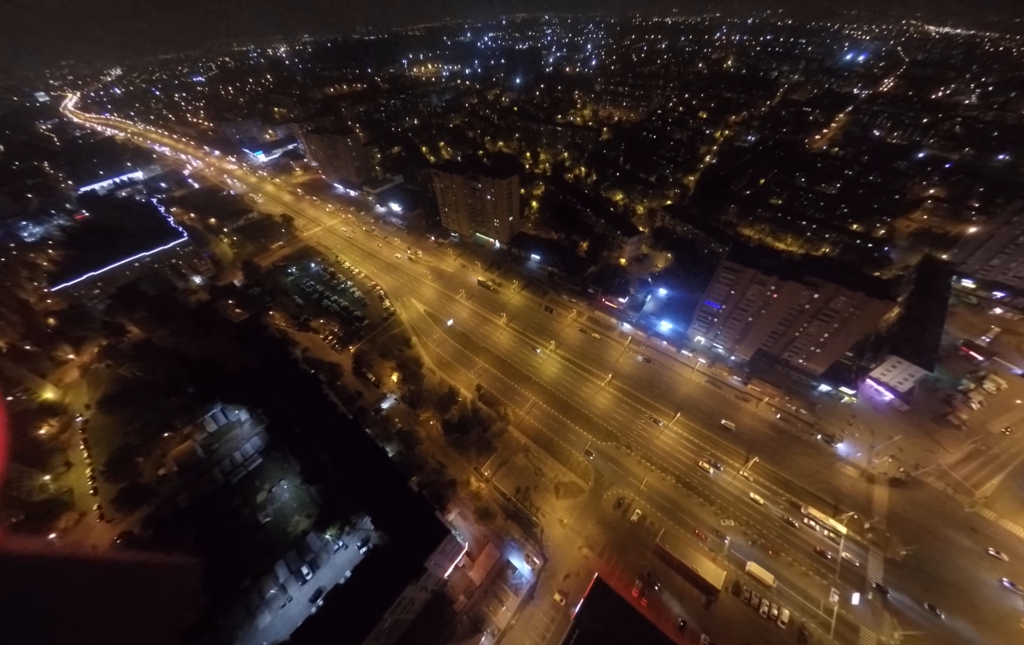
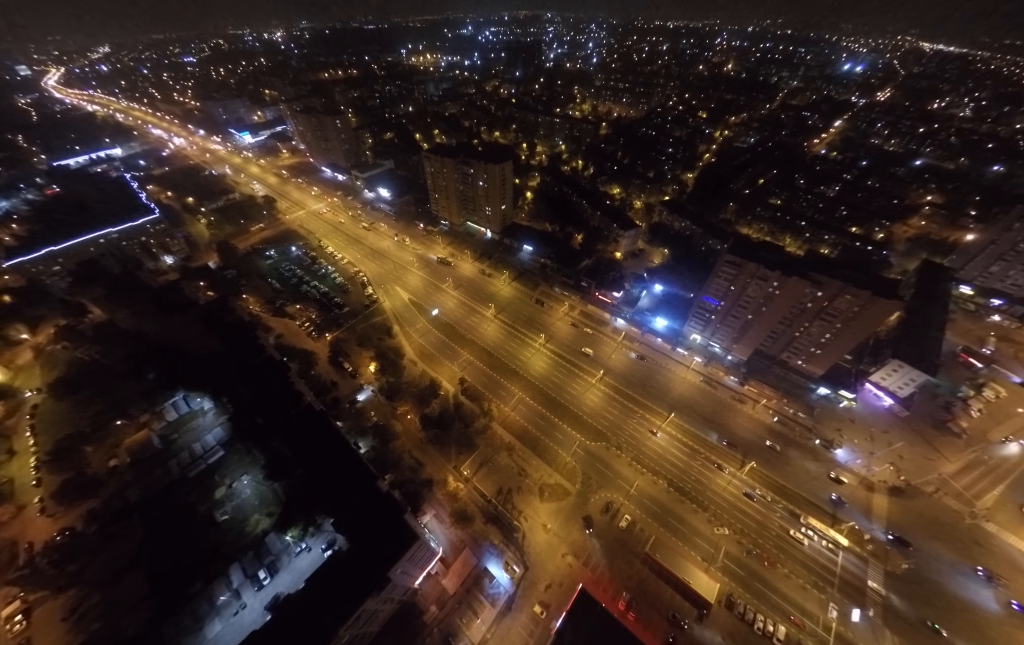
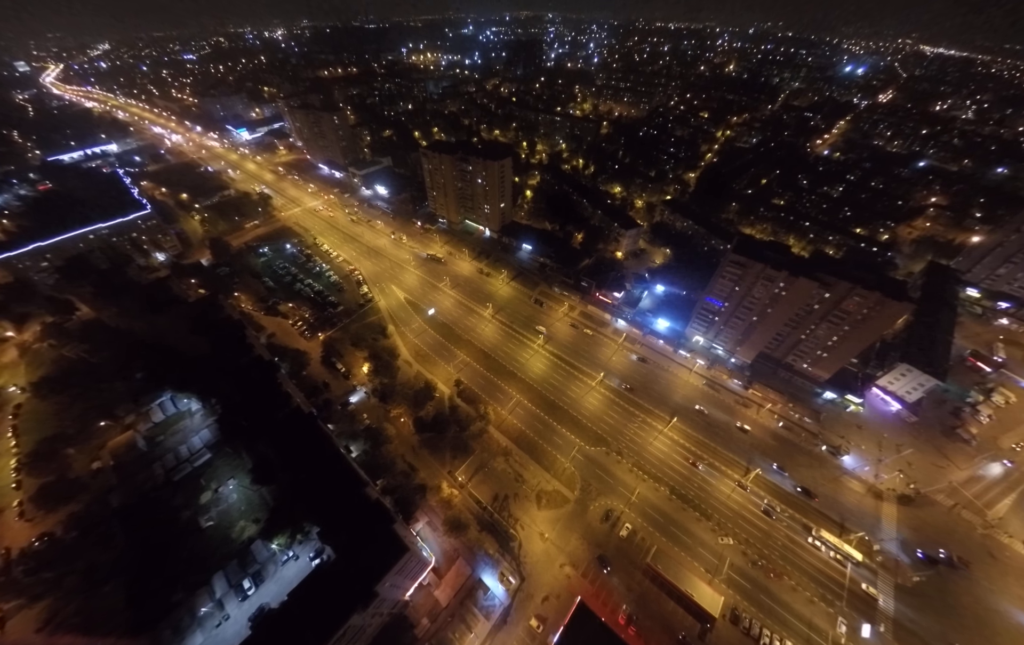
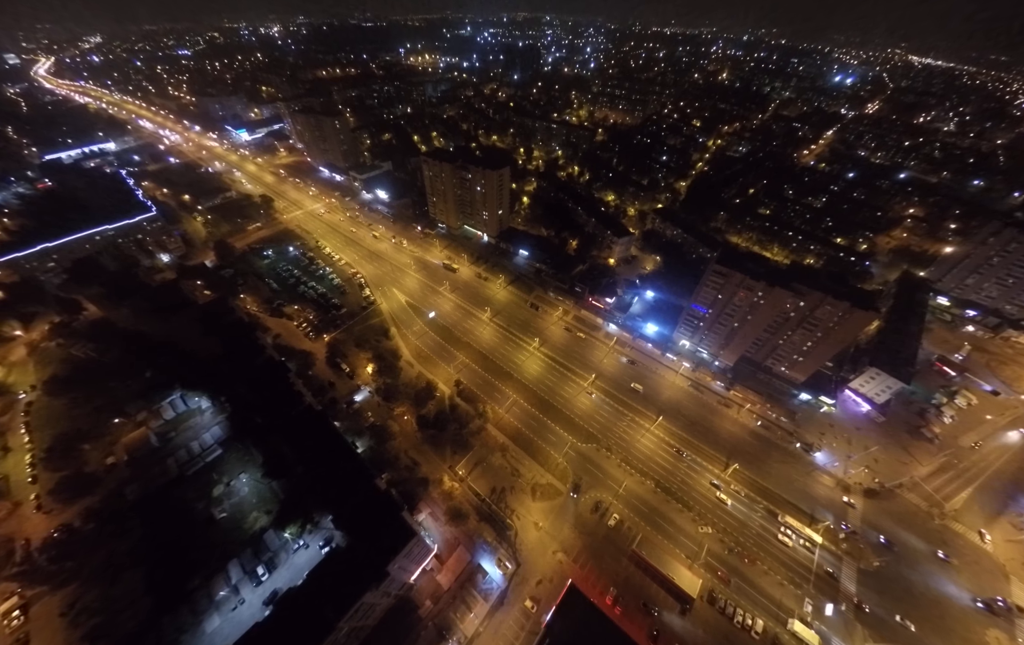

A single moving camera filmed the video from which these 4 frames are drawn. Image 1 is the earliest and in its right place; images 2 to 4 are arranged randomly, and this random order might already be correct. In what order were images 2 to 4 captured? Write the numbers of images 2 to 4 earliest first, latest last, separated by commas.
4, 2, 3
